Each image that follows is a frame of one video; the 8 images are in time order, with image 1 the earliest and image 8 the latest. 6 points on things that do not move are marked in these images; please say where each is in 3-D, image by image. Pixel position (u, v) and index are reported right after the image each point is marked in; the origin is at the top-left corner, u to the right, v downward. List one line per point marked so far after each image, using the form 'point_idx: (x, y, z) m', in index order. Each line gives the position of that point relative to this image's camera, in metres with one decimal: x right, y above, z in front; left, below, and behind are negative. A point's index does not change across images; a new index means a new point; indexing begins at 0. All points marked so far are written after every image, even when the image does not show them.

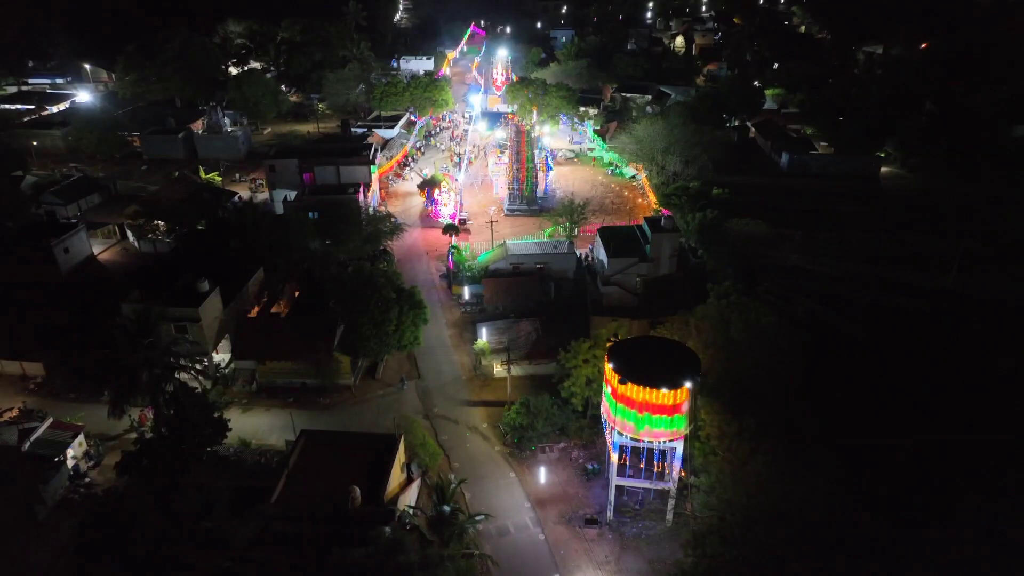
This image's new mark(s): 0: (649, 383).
0: (+3.2, -2.2, +16.3) m
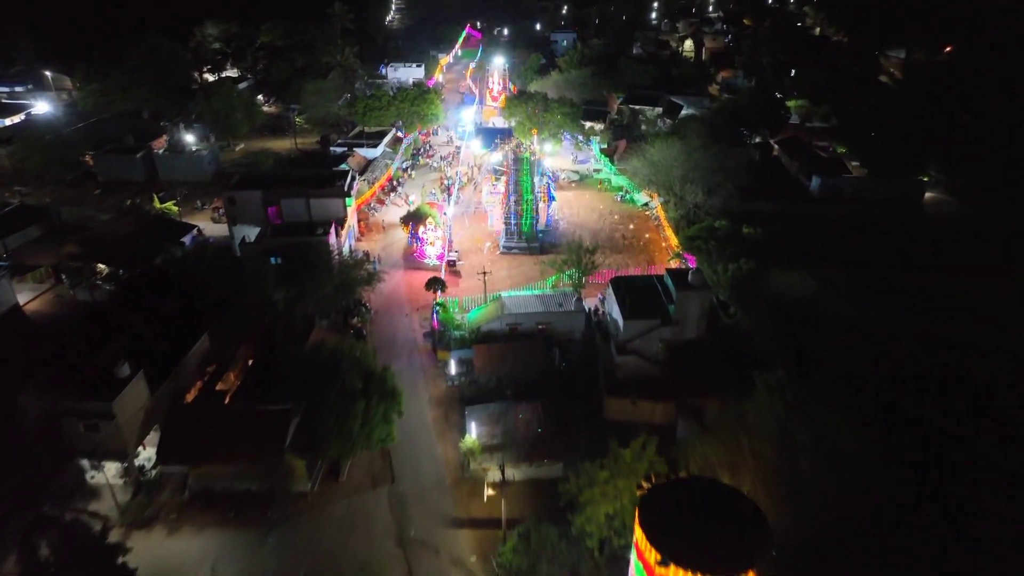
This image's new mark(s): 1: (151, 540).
0: (+3.1, -4.5, +11.5) m
1: (-9.4, -6.6, +18.6) m
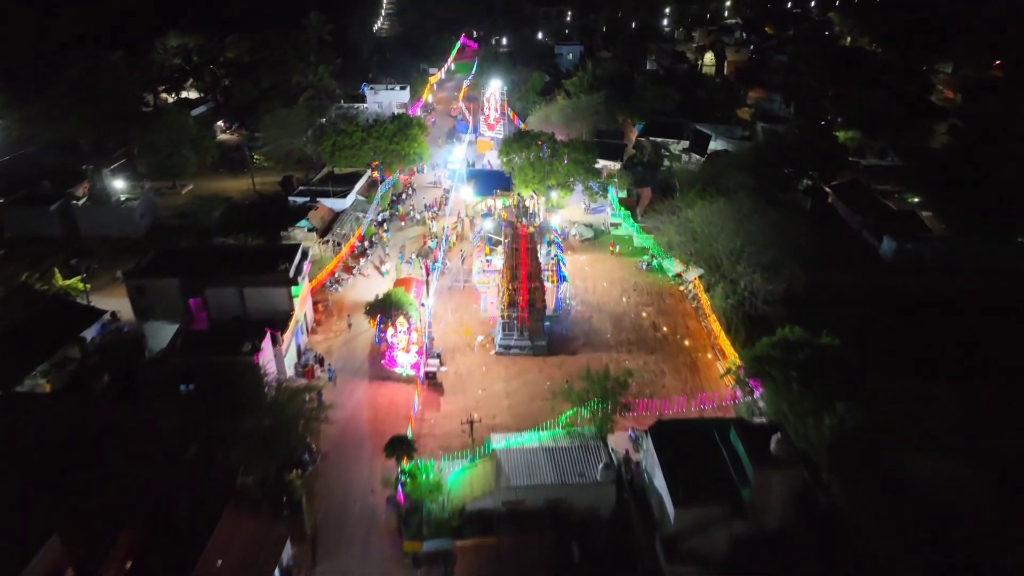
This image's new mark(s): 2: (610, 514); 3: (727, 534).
0: (+3.1, -8.5, +3.9) m
1: (-9.4, -10.5, +10.9) m
2: (+2.5, -5.8, +17.9) m
3: (+4.9, -5.6, +16.1) m
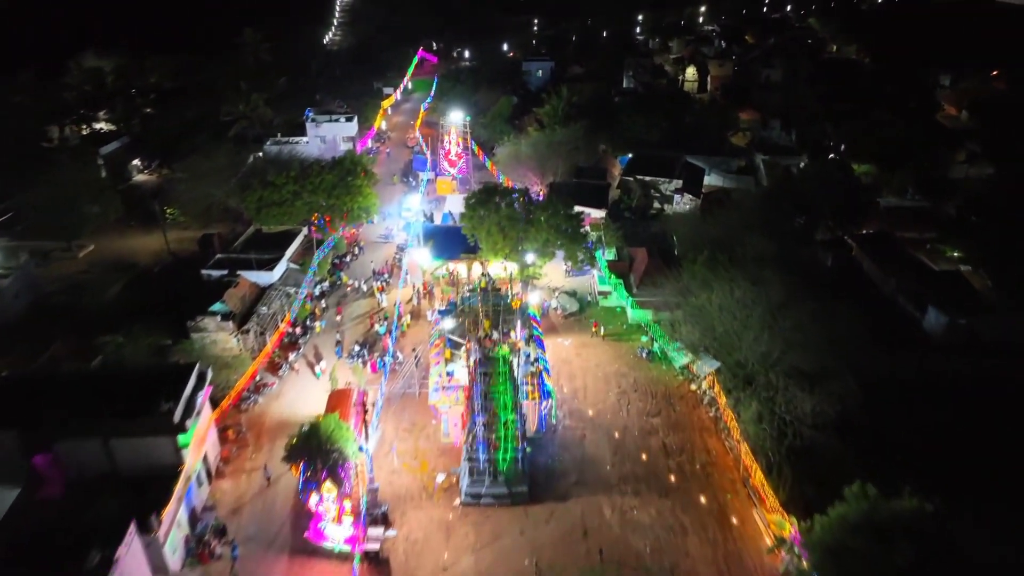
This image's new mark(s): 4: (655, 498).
0: (+3.3, -11.9, -2.2) m
1: (-9.4, -14.2, +4.3) m
2: (+2.1, -9.2, +11.8) m
3: (+4.6, -9.0, +10.1) m
4: (+3.9, -5.7, +18.9) m
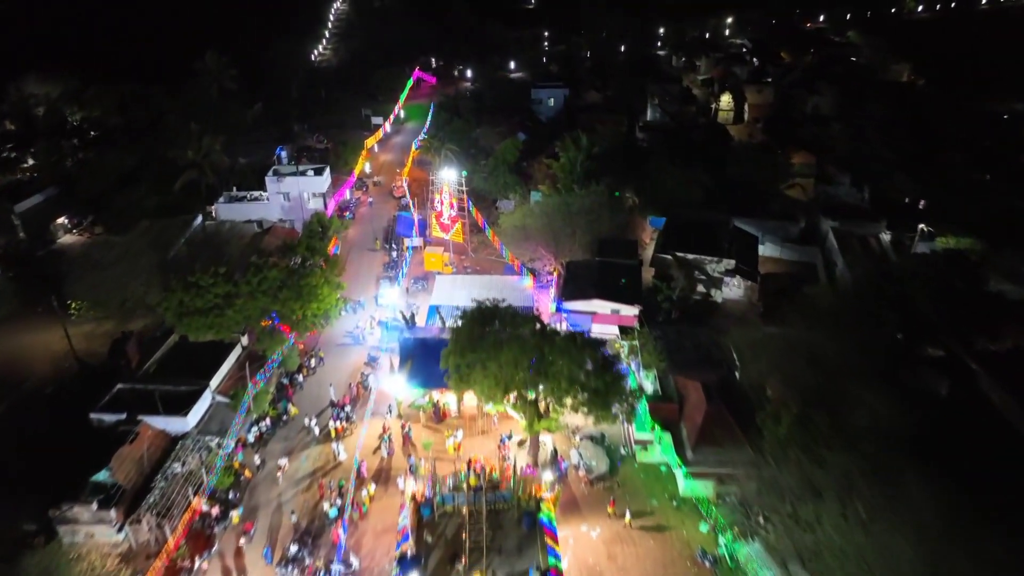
0: (+3.1, -16.3, -10.0) m
1: (-9.6, -18.6, -3.3) m
2: (+2.0, -13.6, +4.0) m
3: (+4.5, -13.4, +2.3) m
4: (+4.0, -10.1, +11.1) m
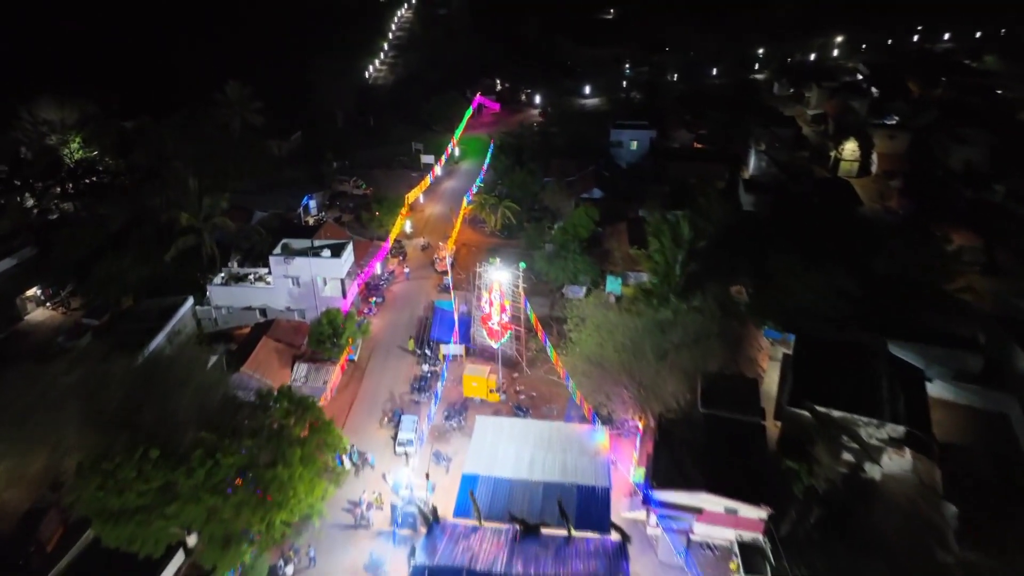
0: (+1.0, -20.9, -18.2) m
1: (-11.2, -22.6, -10.5) m
2: (+1.2, -18.2, -4.1) m
3: (+3.6, -18.1, -6.1) m
4: (+3.9, -14.8, +2.7) m
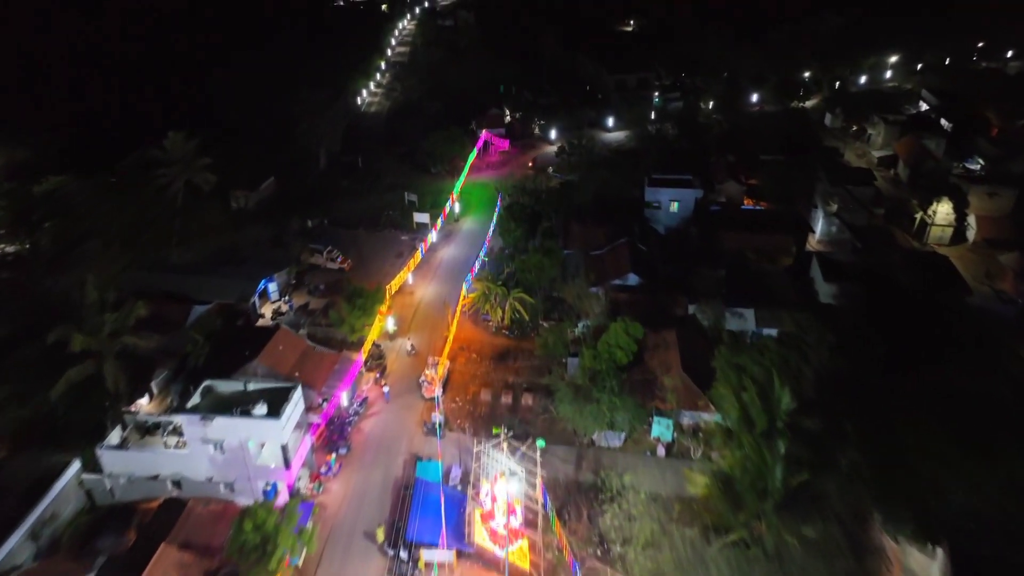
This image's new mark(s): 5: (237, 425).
0: (+0.7, -25.3, -26.1) m
1: (-11.4, -27.0, -18.2) m
2: (+1.1, -22.6, -12.0) m
3: (+3.4, -22.6, -14.0) m
4: (+3.9, -19.3, -5.2) m
5: (-7.0, -3.4, +18.4) m
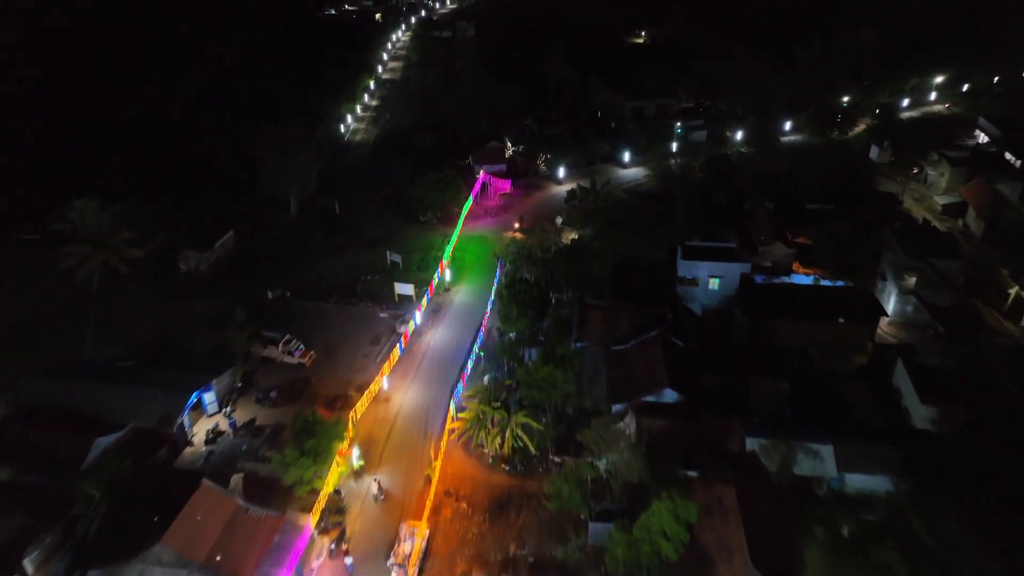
0: (+0.5, -28.9, -32.5) m
1: (-11.5, -30.6, -24.6) m
2: (+1.0, -26.2, -18.5) m
3: (+3.3, -26.2, -20.5) m
4: (+3.8, -22.9, -11.7) m
5: (-7.0, -7.1, +12.0) m
